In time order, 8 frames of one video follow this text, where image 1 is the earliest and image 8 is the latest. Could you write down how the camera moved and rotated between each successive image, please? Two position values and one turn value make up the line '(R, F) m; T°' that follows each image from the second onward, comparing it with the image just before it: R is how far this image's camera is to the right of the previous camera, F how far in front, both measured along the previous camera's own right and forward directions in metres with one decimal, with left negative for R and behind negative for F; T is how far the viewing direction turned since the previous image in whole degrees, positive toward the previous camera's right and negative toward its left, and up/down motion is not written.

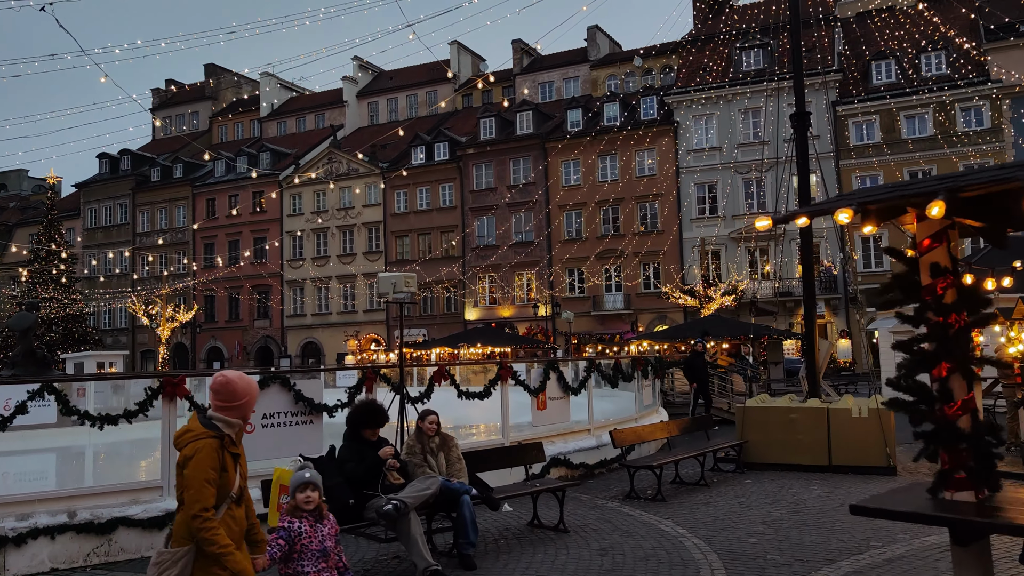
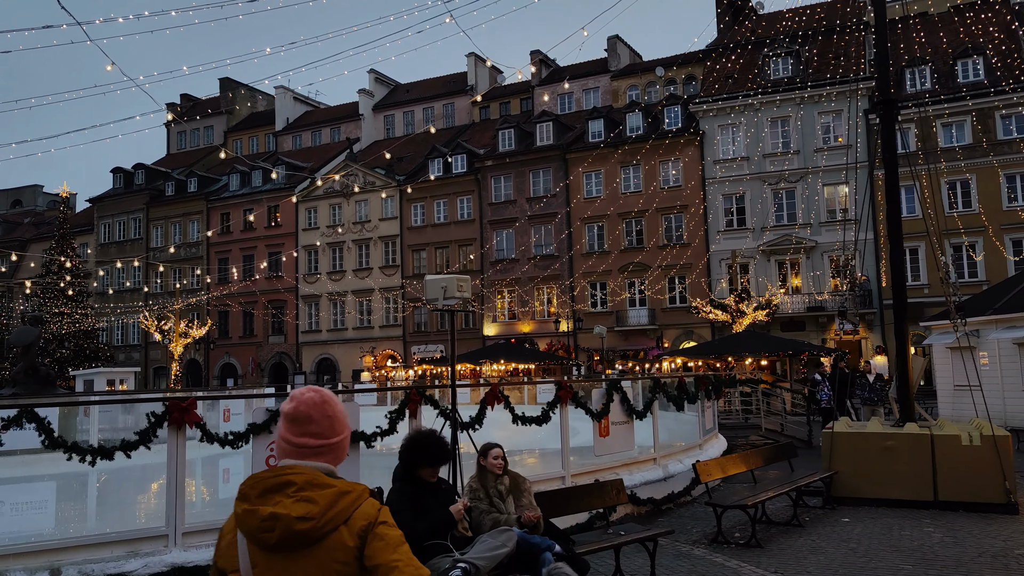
(-0.5, +1.2) m; -1°
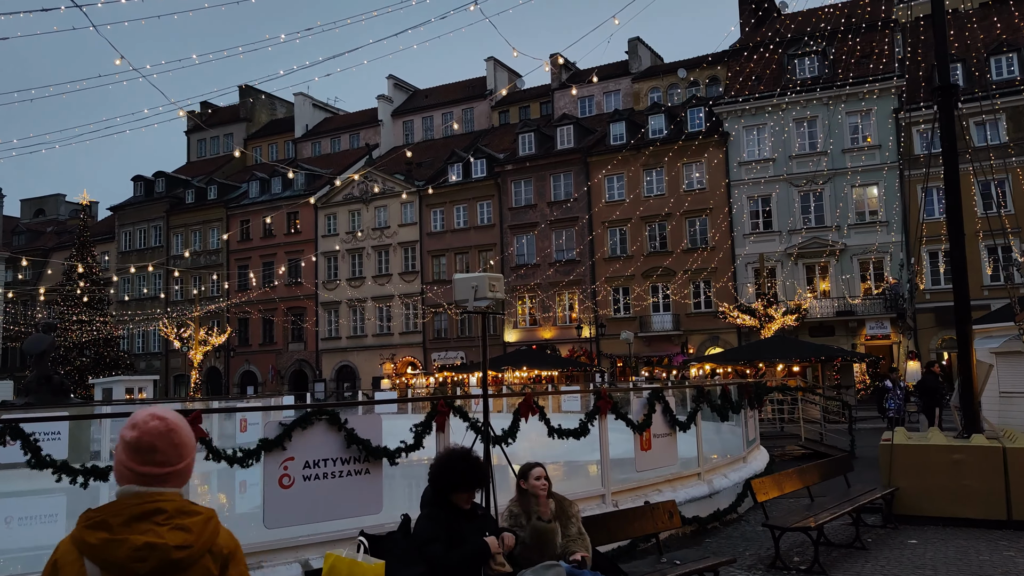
(-0.1, +0.6) m; -1°
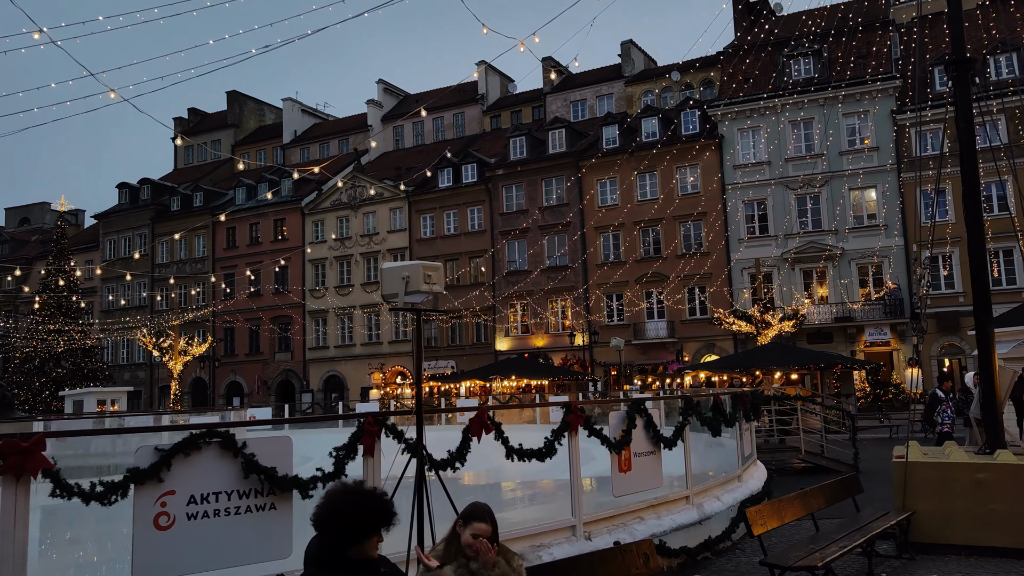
(+0.3, +1.0) m; 0°
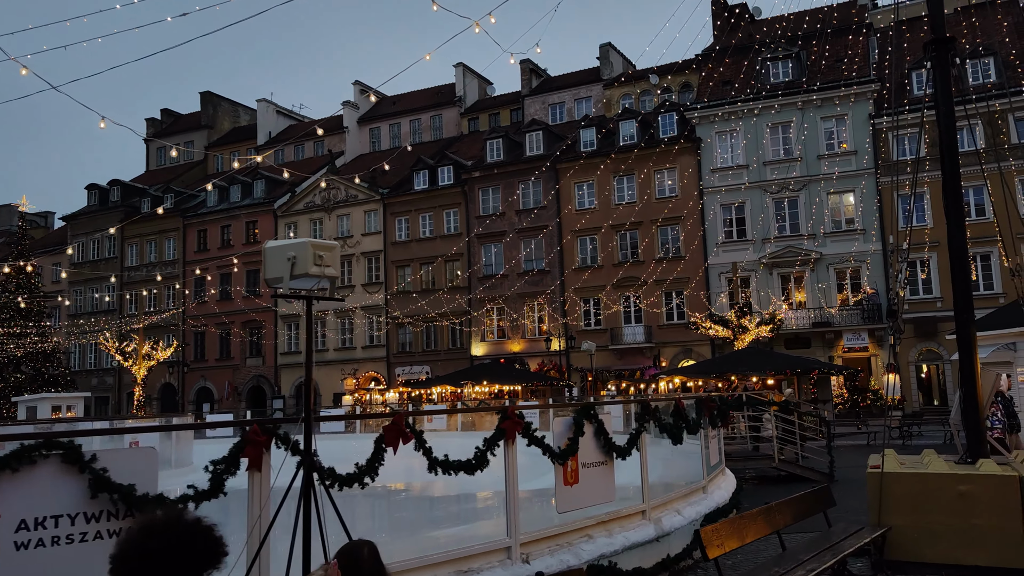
(+0.4, +0.7) m; +1°
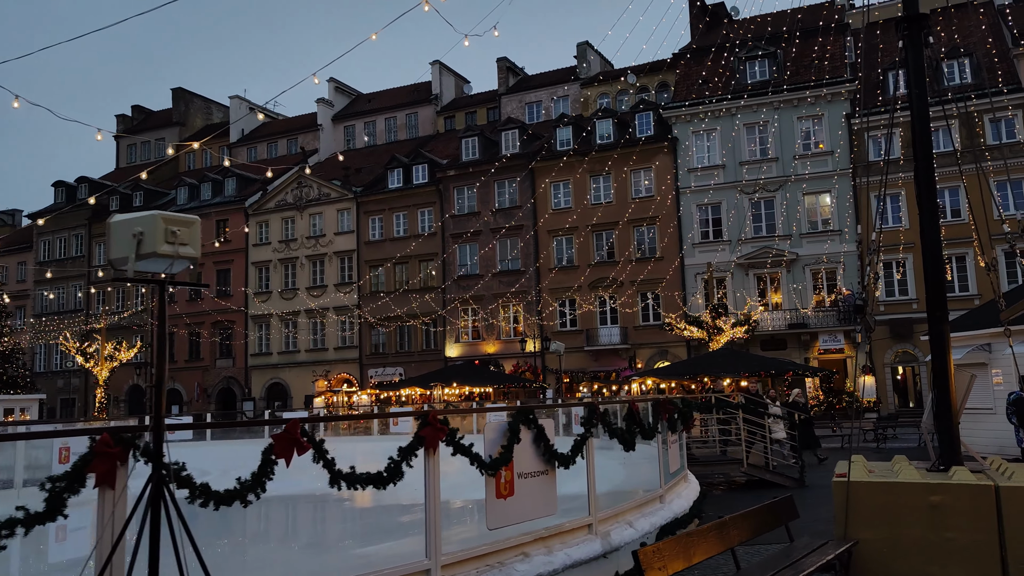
(+0.4, +0.6) m; +1°
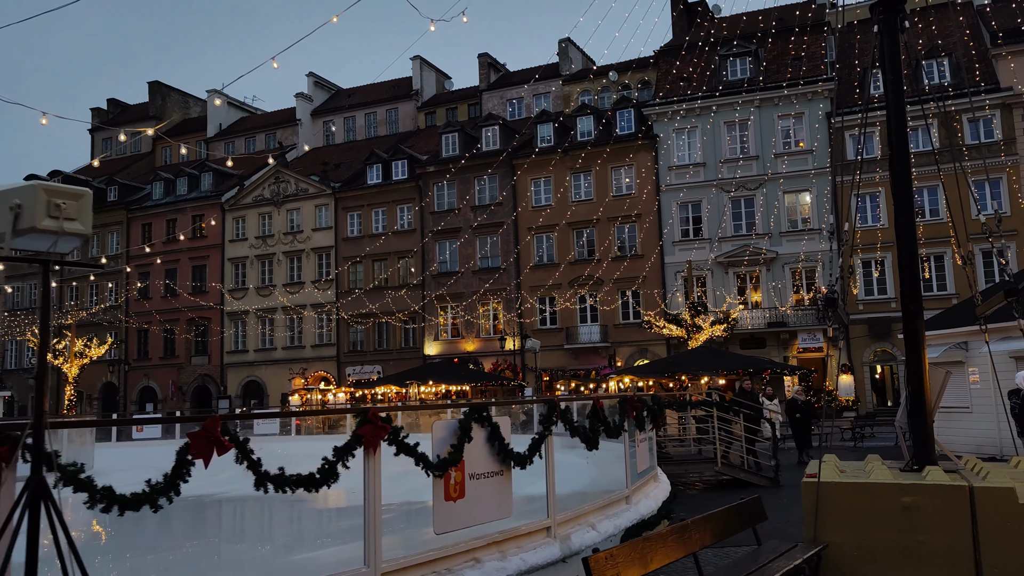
(+0.2, +0.3) m; +1°
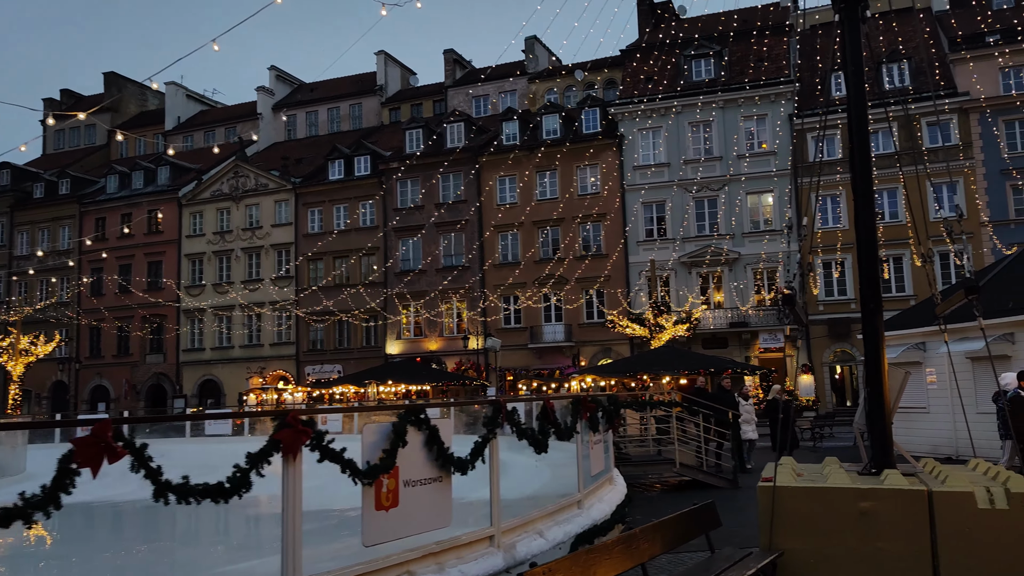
(+0.2, +0.3) m; +2°
